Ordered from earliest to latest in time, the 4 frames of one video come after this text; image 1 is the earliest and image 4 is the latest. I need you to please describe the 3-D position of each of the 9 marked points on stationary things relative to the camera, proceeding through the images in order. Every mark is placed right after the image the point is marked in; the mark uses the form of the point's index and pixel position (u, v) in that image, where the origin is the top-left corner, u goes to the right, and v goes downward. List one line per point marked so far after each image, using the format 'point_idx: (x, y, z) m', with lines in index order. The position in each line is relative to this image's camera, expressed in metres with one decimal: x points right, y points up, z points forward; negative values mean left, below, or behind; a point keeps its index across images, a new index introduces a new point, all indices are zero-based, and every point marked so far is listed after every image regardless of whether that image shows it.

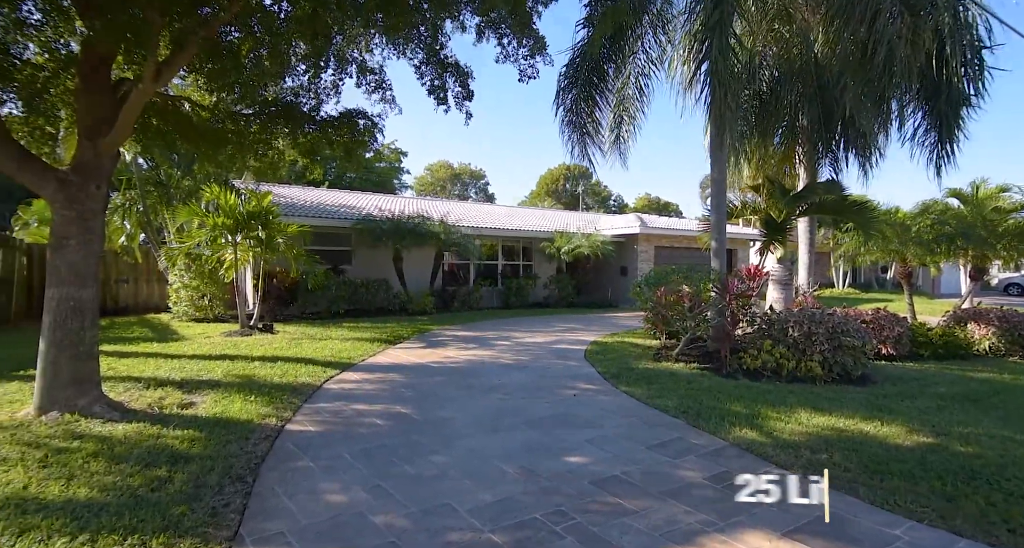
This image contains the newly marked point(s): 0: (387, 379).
0: (-1.5, -1.3, +7.4) m
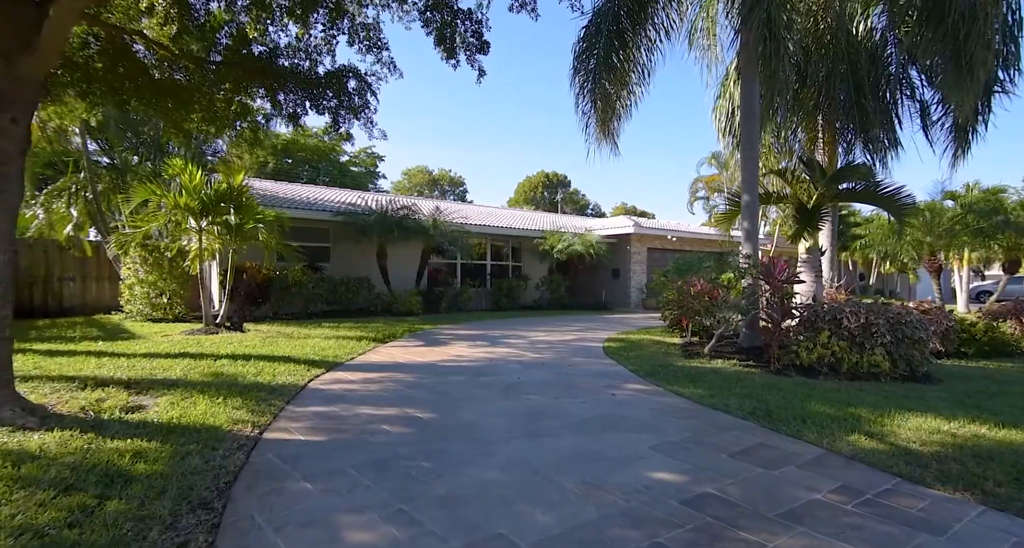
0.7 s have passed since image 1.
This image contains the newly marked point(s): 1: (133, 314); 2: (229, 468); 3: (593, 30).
0: (-1.3, -1.1, +6.2) m
1: (-7.3, -0.7, +11.7) m
2: (-1.6, -1.1, +3.5) m
3: (+1.2, +3.5, +8.7) m
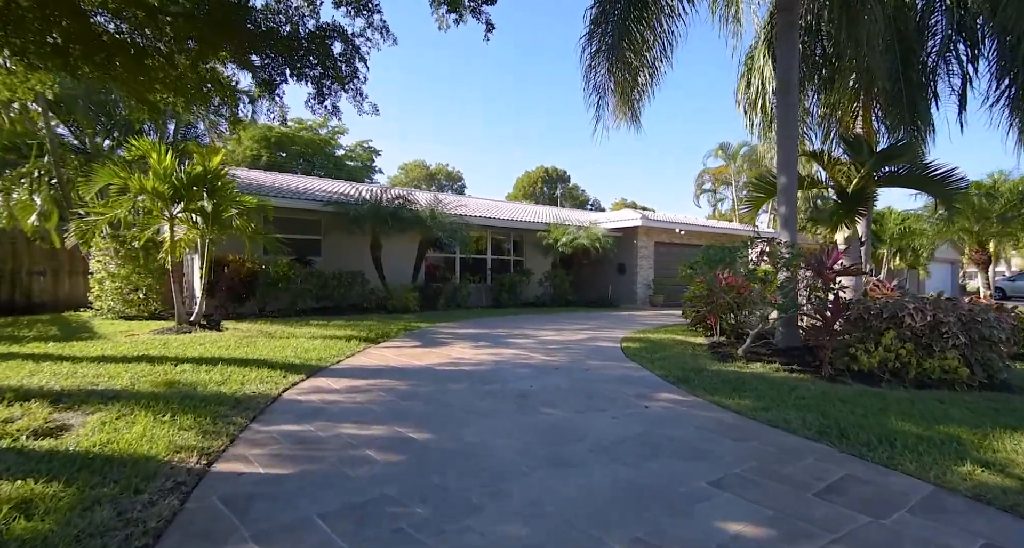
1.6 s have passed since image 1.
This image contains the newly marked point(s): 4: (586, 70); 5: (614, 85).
0: (-1.2, -1.0, +5.3) m
1: (-7.2, -0.6, +10.8) m
2: (-1.5, -1.0, +2.5) m
3: (+1.2, +3.6, +7.8) m
4: (+1.1, +2.8, +8.4) m
5: (+1.4, +2.6, +8.2) m
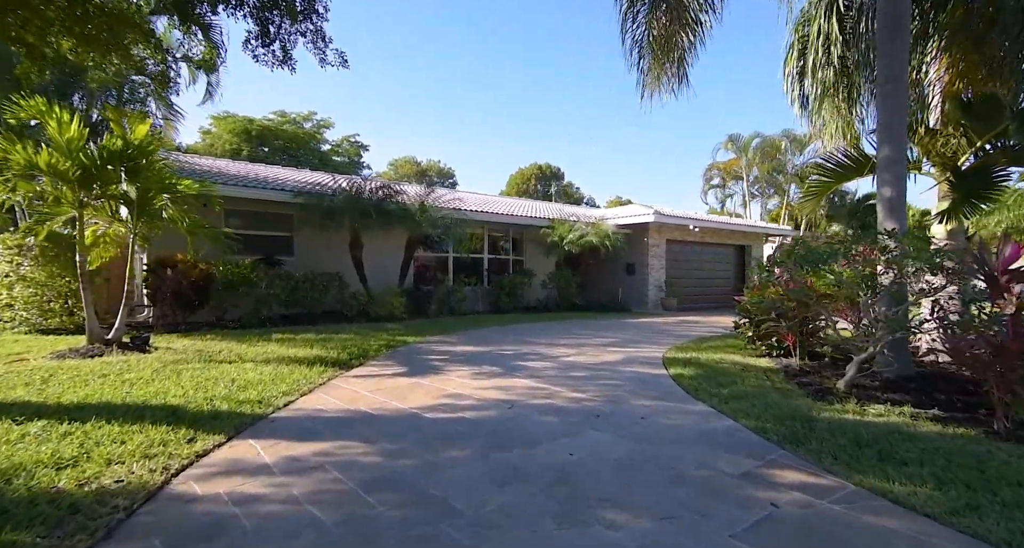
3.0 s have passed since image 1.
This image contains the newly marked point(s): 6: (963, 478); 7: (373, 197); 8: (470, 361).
0: (-1.0, -1.0, +3.3) m
1: (-7.1, -0.7, +8.7) m
2: (-1.3, -1.1, +0.6) m
3: (+1.4, +3.6, +5.9) m
4: (+1.2, +2.8, +6.5) m
5: (+1.5, +2.6, +6.3) m
6: (+2.3, -1.0, +3.1) m
7: (-2.6, +1.5, +11.5) m
8: (-0.5, -1.0, +6.6) m
